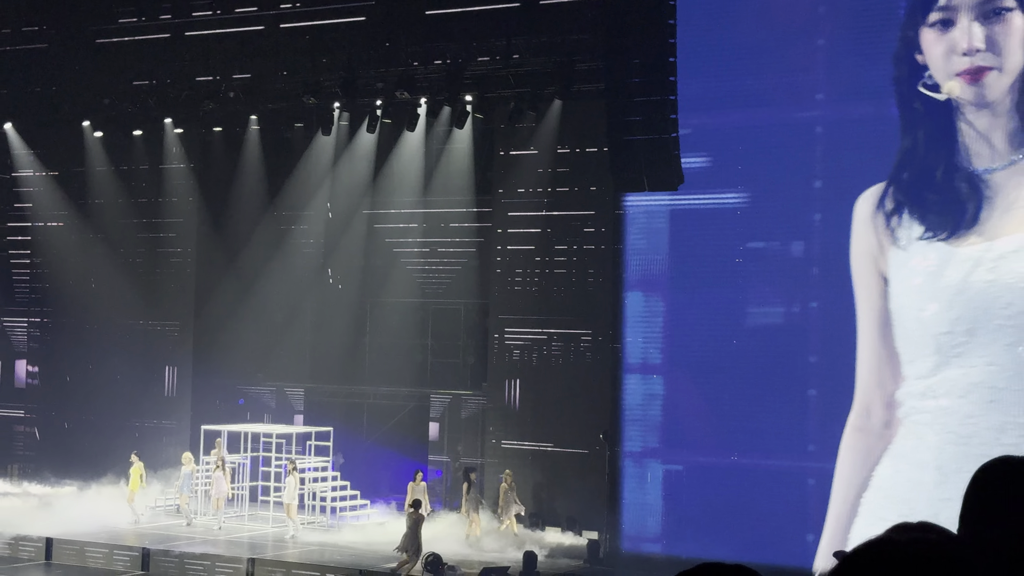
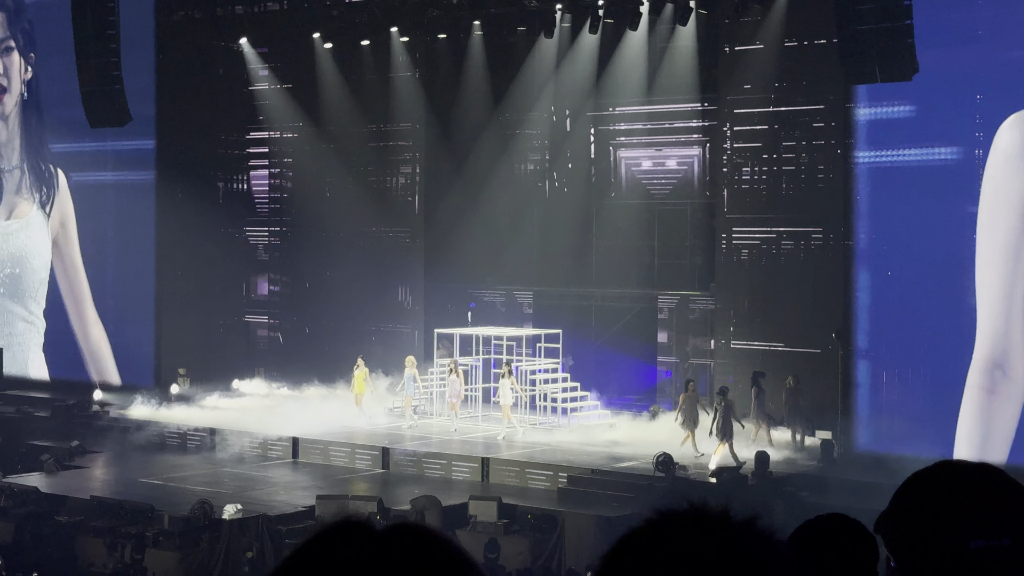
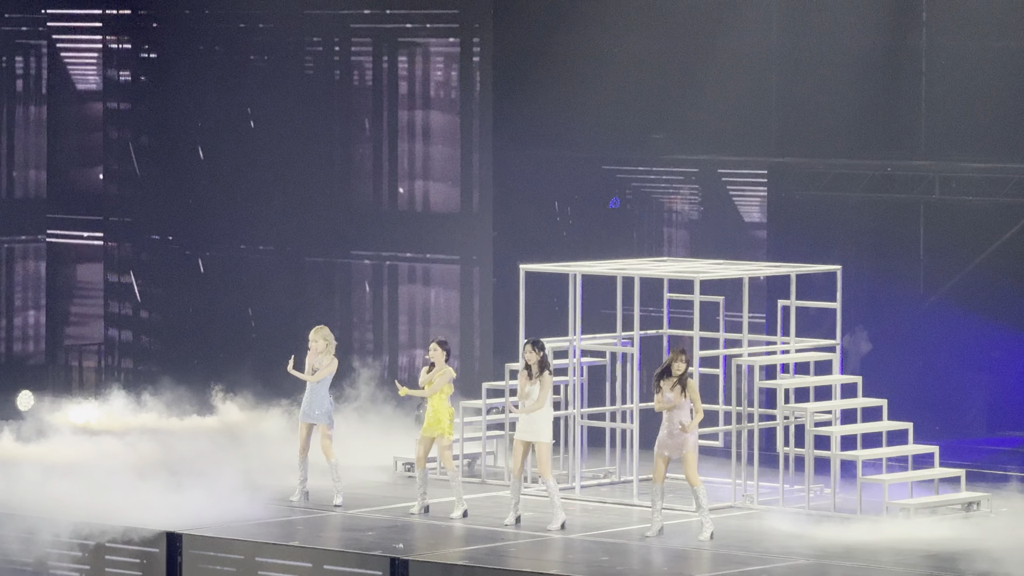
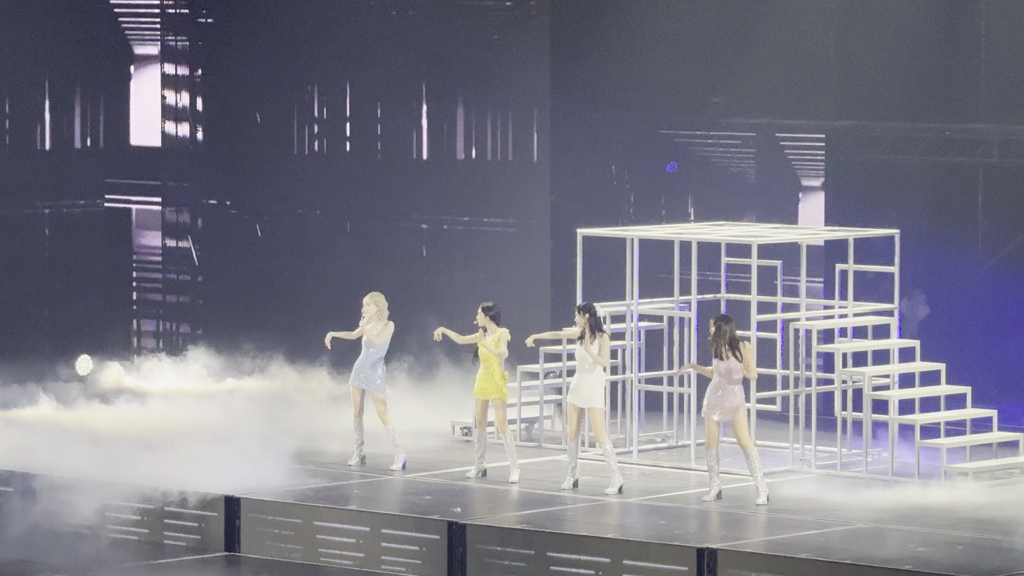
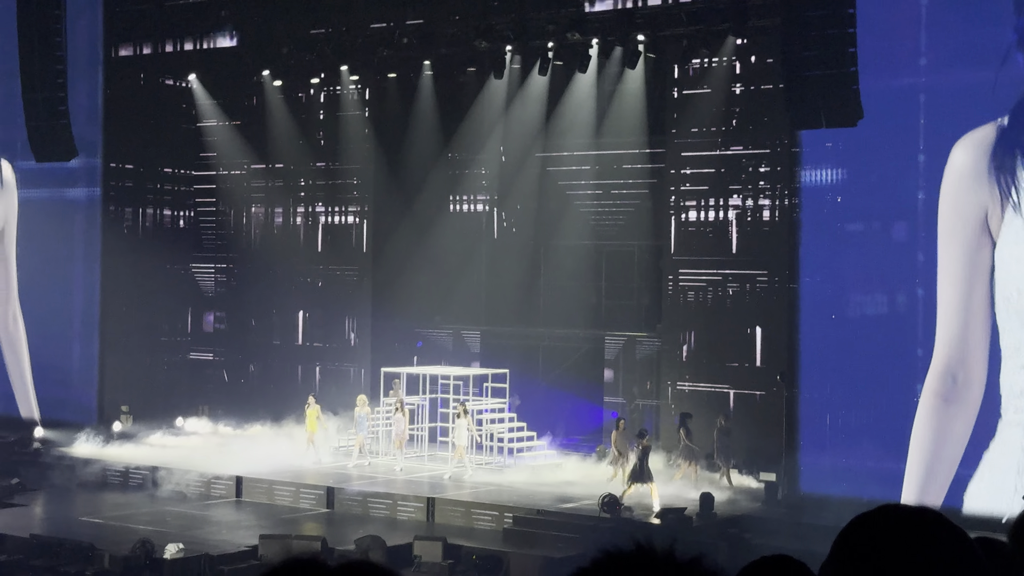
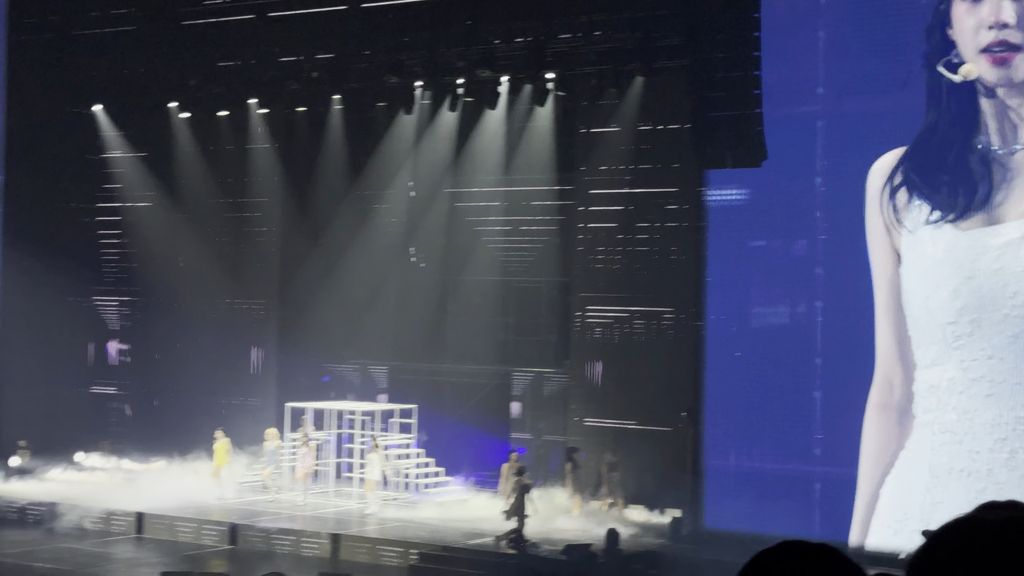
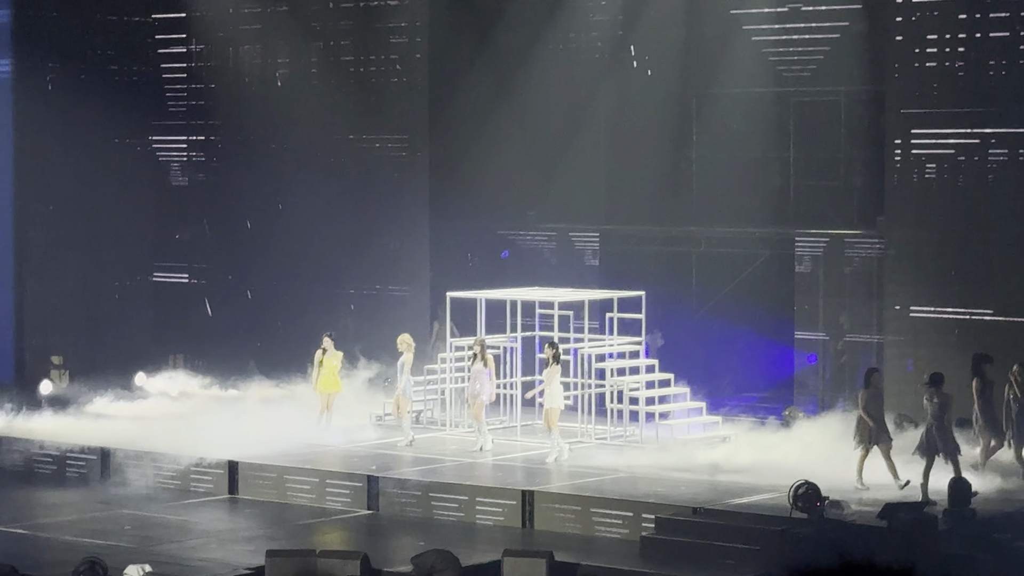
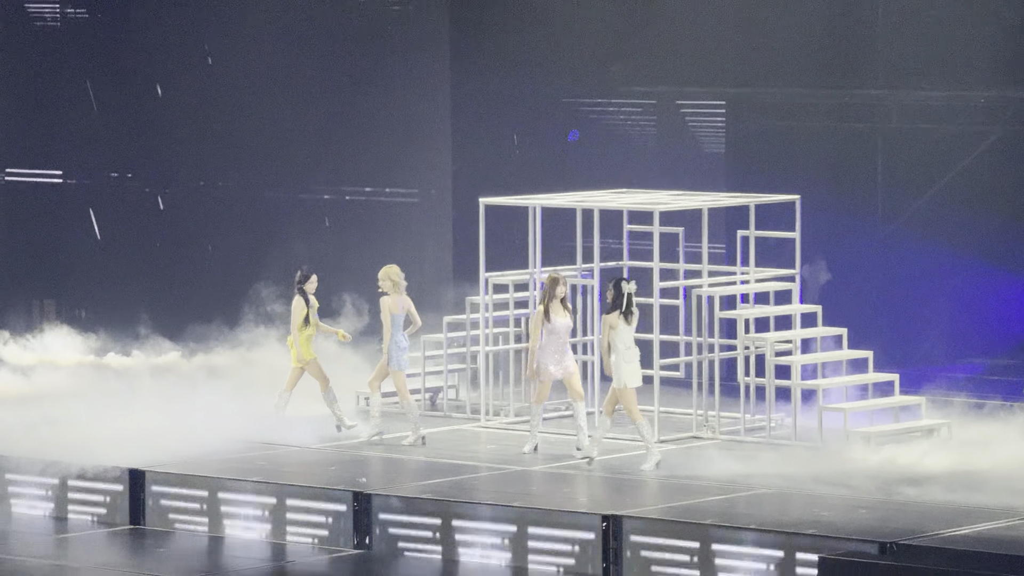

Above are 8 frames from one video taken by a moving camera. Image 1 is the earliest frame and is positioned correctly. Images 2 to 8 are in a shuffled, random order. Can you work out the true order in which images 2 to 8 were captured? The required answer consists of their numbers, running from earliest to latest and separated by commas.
6, 5, 2, 7, 8, 3, 4
